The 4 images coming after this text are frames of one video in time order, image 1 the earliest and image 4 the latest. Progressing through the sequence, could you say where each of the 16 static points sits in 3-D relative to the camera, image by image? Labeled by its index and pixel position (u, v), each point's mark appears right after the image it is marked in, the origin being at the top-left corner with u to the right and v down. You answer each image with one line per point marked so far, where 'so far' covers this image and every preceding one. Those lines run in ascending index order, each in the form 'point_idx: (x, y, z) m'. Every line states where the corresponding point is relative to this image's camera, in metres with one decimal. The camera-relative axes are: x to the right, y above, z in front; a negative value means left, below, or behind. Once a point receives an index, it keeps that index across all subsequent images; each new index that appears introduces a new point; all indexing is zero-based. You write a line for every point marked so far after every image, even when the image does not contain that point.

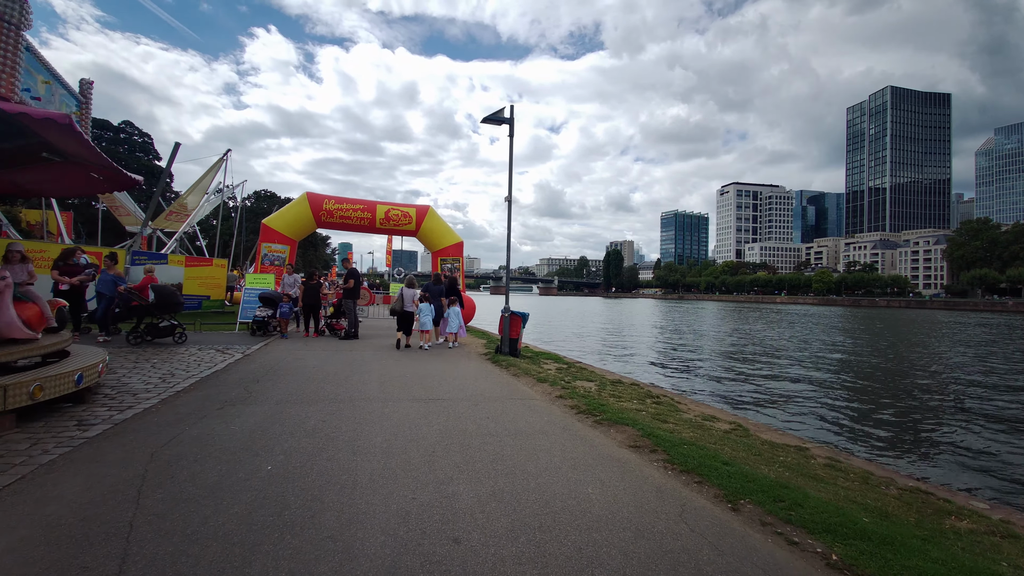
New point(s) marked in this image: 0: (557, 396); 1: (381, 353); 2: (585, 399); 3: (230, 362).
0: (+0.7, -1.6, +7.9) m
1: (-3.1, -1.5, +13.0) m
2: (+1.1, -1.6, +7.8) m
3: (-5.4, -1.4, +10.4) m
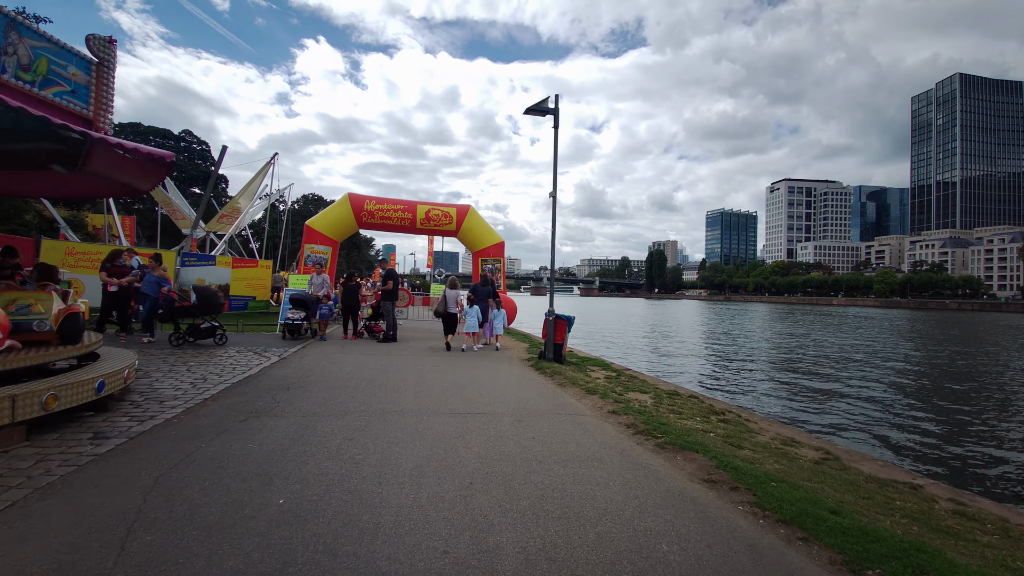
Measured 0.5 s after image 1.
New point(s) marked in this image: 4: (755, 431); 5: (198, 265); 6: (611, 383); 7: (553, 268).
0: (+1.3, -1.6, +7.1) m
1: (-2.1, -1.6, +12.4) m
2: (+1.7, -1.6, +6.9) m
3: (-4.5, -1.4, +10.0) m
4: (+3.1, -1.8, +6.9) m
5: (-11.4, +0.8, +19.6) m
6: (+1.7, -1.7, +9.6) m
7: (+0.9, +0.4, +12.1) m
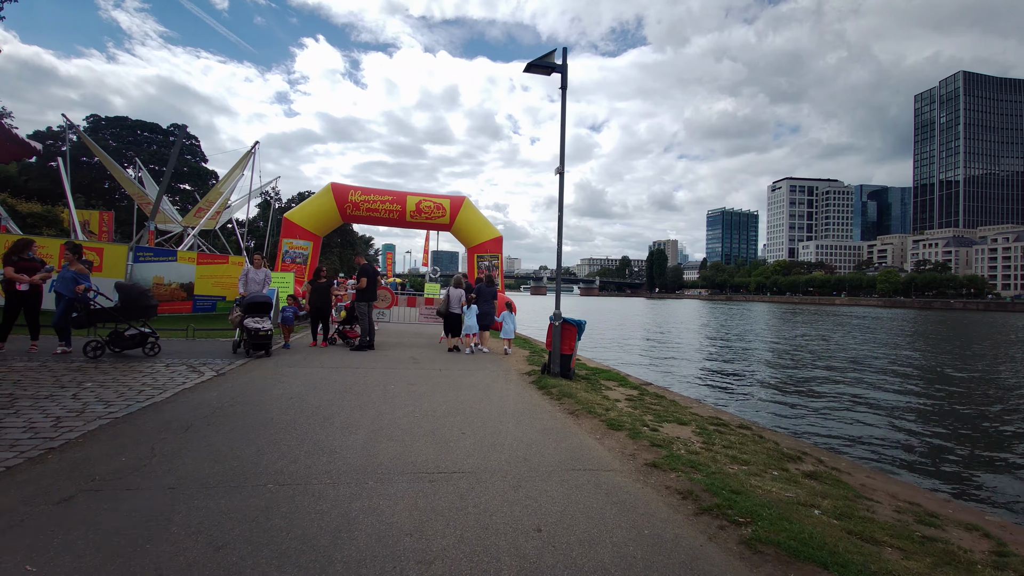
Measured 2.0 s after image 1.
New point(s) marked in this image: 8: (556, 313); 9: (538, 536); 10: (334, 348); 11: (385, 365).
0: (+1.2, -1.6, +4.9) m
1: (-2.2, -1.5, +10.2) m
2: (+1.6, -1.6, +4.7) m
3: (-4.6, -1.4, +7.8) m
4: (+3.0, -1.8, +4.7) m
5: (-11.5, +0.9, +17.4) m
6: (+1.7, -1.6, +7.4) m
7: (+0.9, +0.5, +9.8) m
8: (+0.8, -0.4, +9.4) m
9: (+0.1, -1.5, +3.3) m
10: (-4.2, -1.4, +12.7) m
11: (-2.5, -1.5, +10.5) m
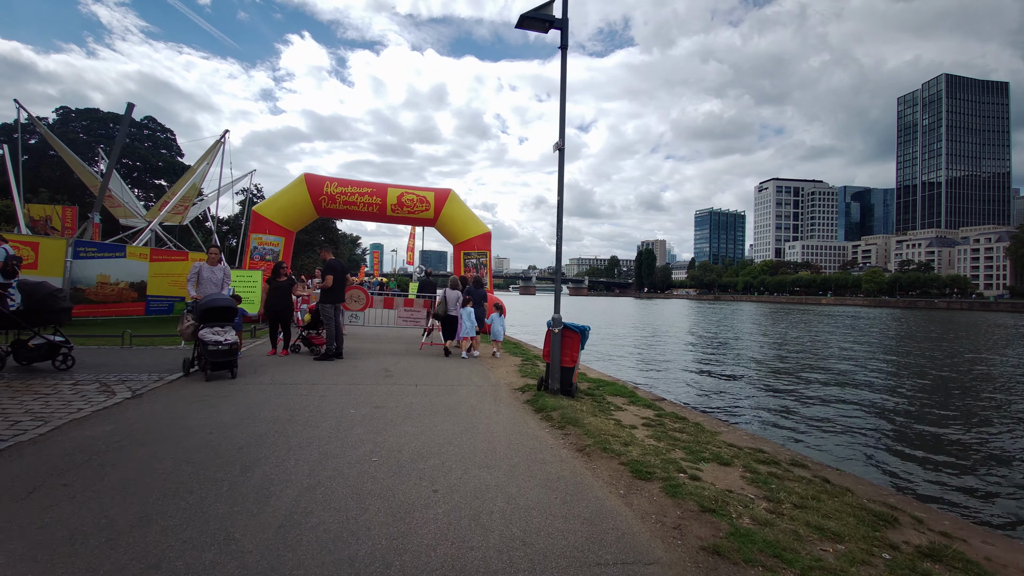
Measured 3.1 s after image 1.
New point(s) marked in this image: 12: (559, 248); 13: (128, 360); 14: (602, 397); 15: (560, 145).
0: (+1.2, -1.6, +3.3) m
1: (-2.3, -1.5, +8.5) m
2: (+1.6, -1.6, +3.2) m
3: (-4.7, -1.4, +6.1) m
4: (+3.0, -1.8, +3.1) m
5: (-11.8, +0.9, +15.5) m
6: (+1.6, -1.6, +5.8) m
7: (+0.7, +0.5, +8.2) m
8: (+0.6, -0.4, +7.8) m
9: (+0.1, -1.5, +1.7) m
10: (-4.4, -1.4, +11.0) m
11: (-2.6, -1.5, +8.8) m
12: (+0.7, +0.6, +8.1) m
13: (-6.8, -1.2, +9.5) m
14: (+1.4, -1.7, +8.3) m
15: (+0.8, +2.3, +8.6) m
